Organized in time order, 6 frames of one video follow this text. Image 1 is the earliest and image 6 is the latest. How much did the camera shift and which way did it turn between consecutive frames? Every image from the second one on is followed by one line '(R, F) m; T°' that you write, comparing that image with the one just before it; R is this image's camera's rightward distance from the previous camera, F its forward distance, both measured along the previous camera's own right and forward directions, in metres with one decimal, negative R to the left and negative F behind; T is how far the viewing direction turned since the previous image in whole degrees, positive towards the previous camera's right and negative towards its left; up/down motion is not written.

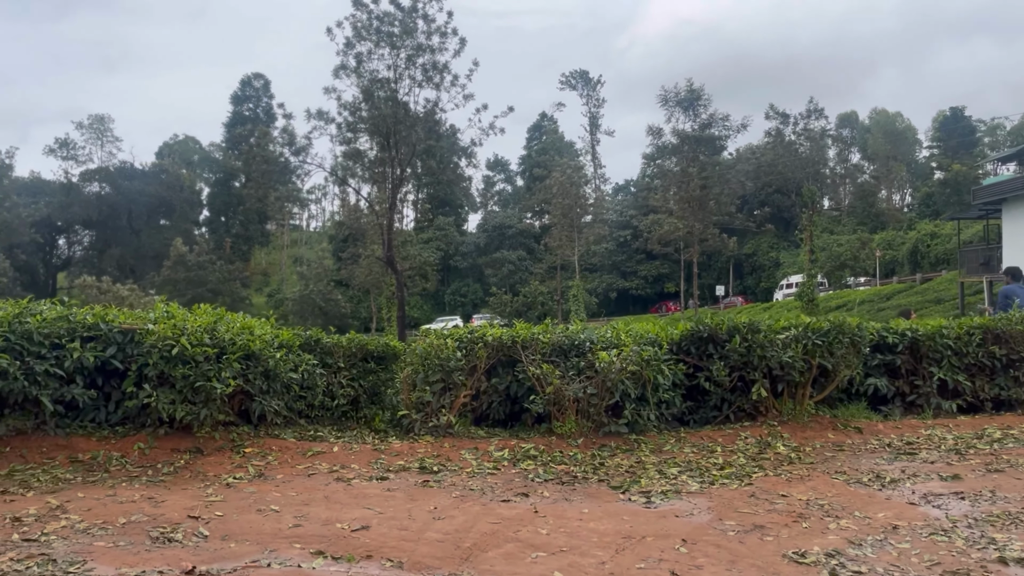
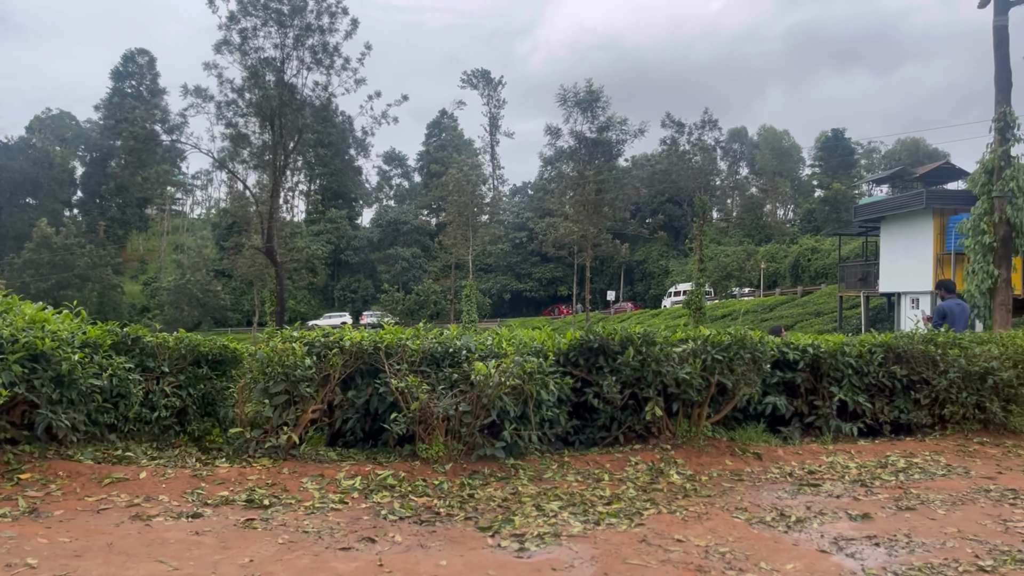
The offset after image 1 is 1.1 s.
(+0.2, +0.7) m; +7°
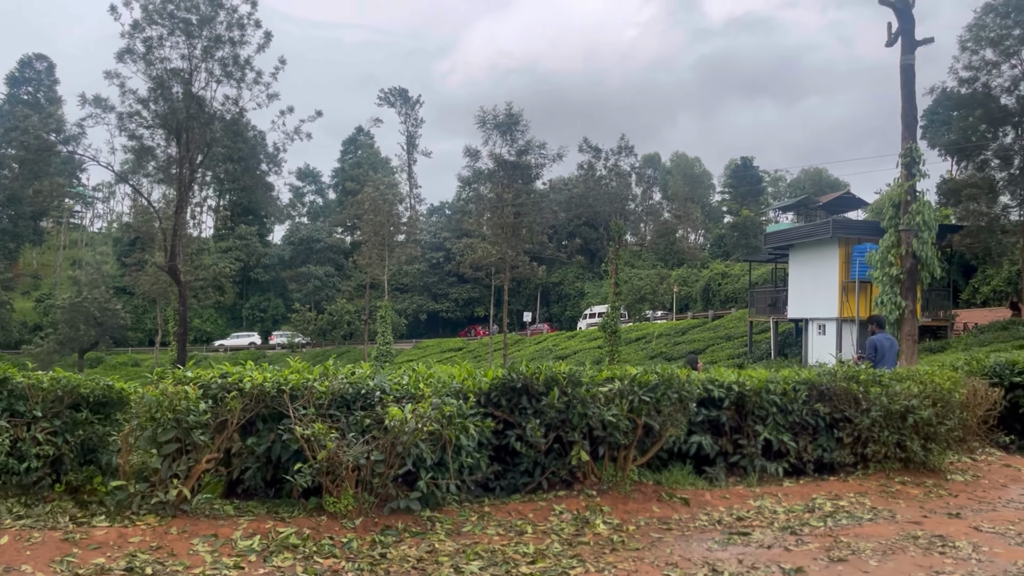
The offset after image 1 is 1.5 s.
(0.0, +0.3) m; +6°
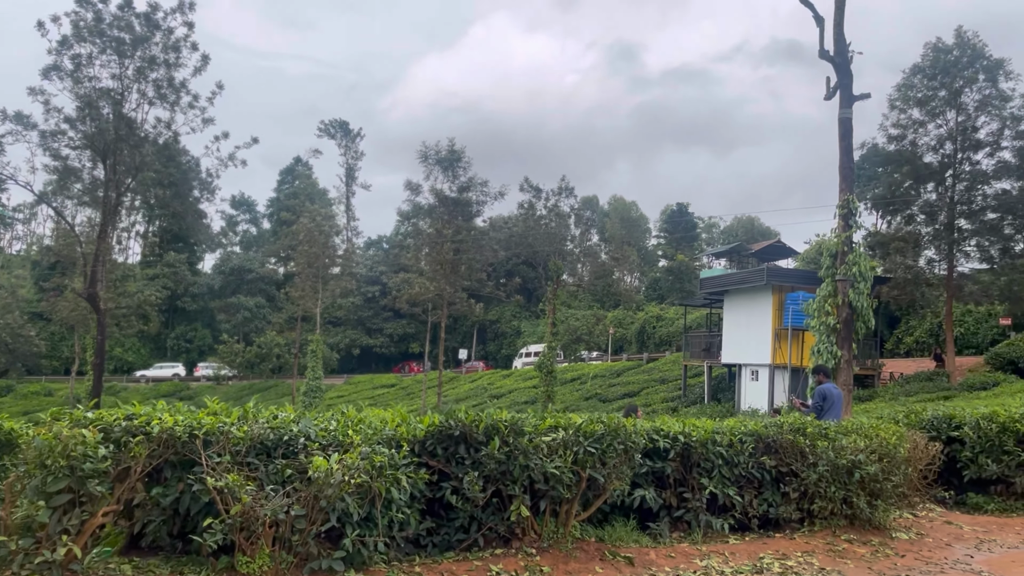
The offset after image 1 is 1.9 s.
(0.0, +0.3) m; +4°
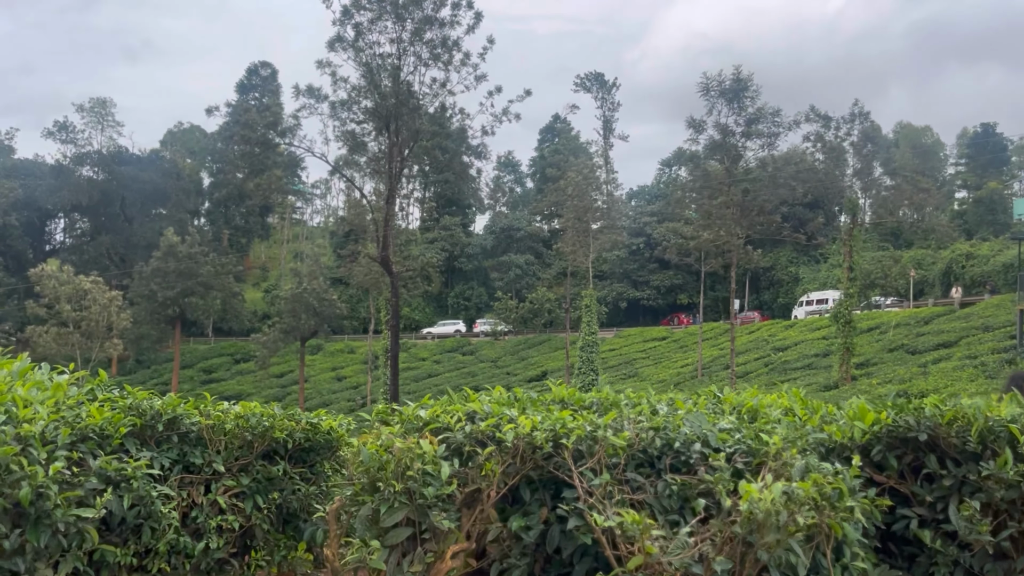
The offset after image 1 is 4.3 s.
(-0.7, +1.1) m; -18°
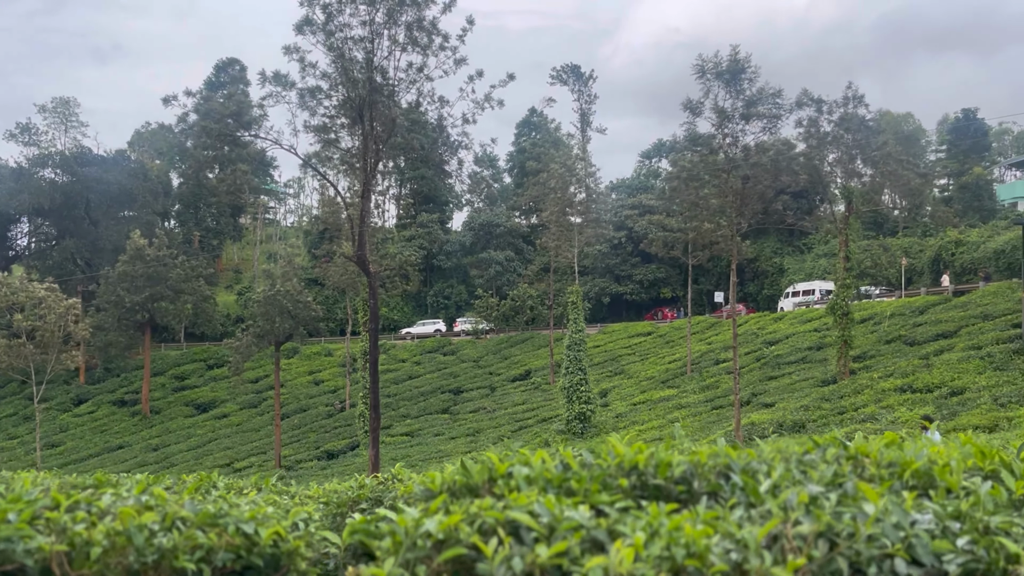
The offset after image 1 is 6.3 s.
(-0.2, +1.2) m; +1°
